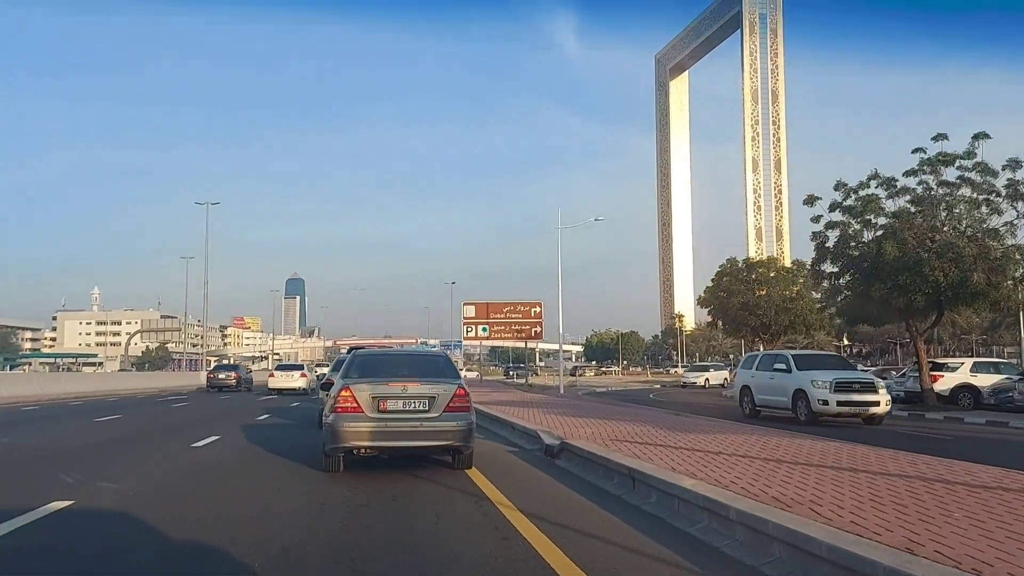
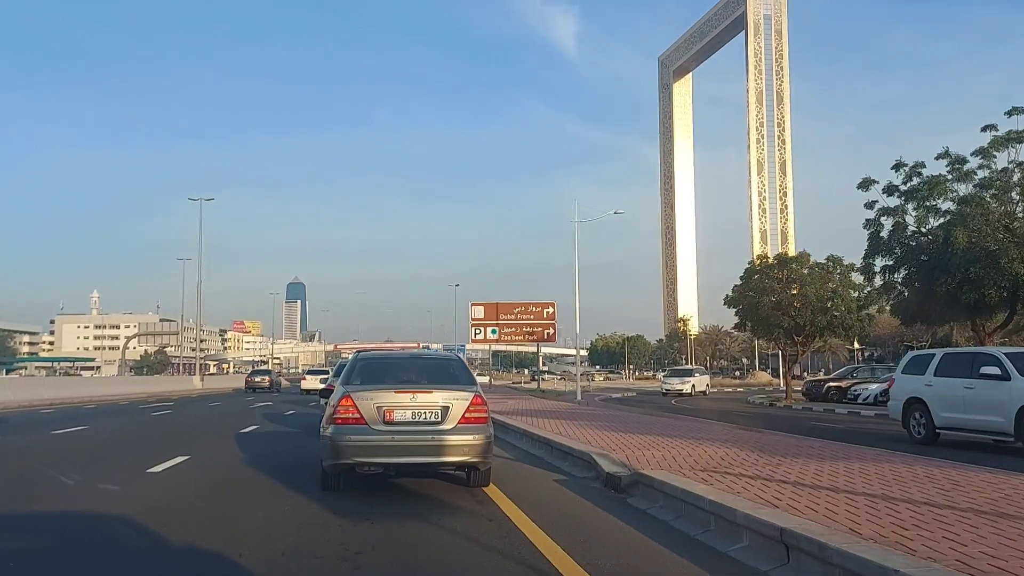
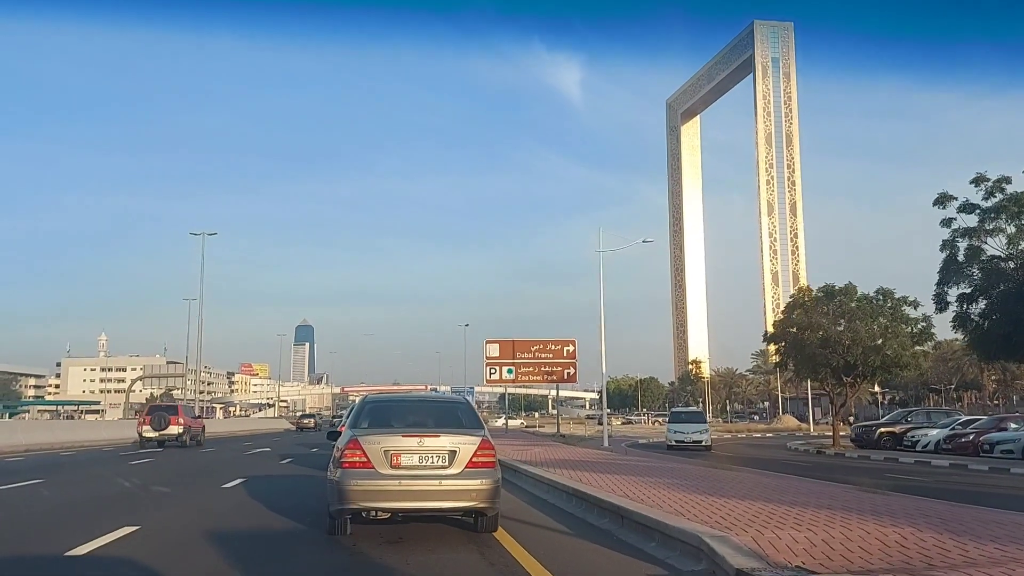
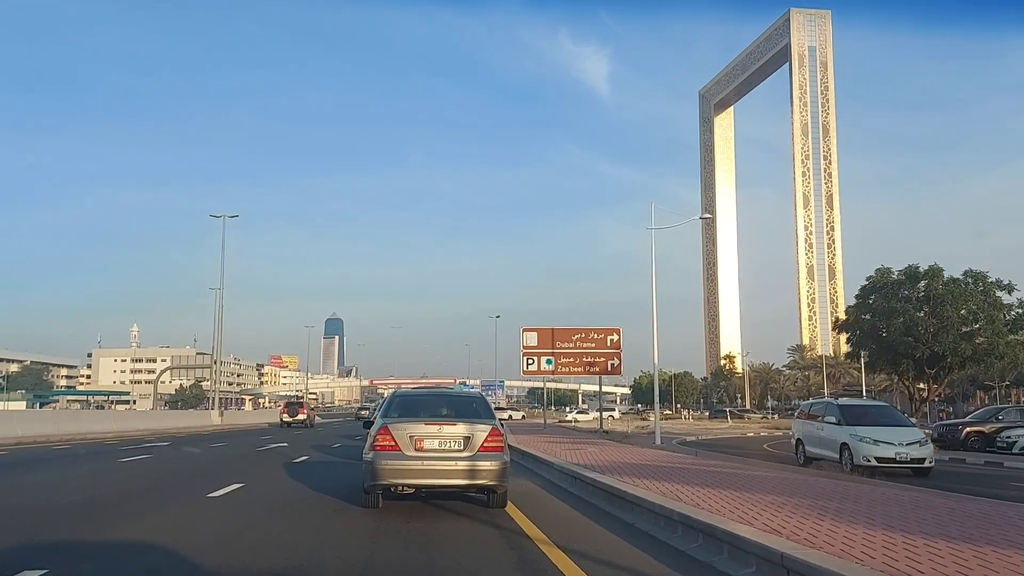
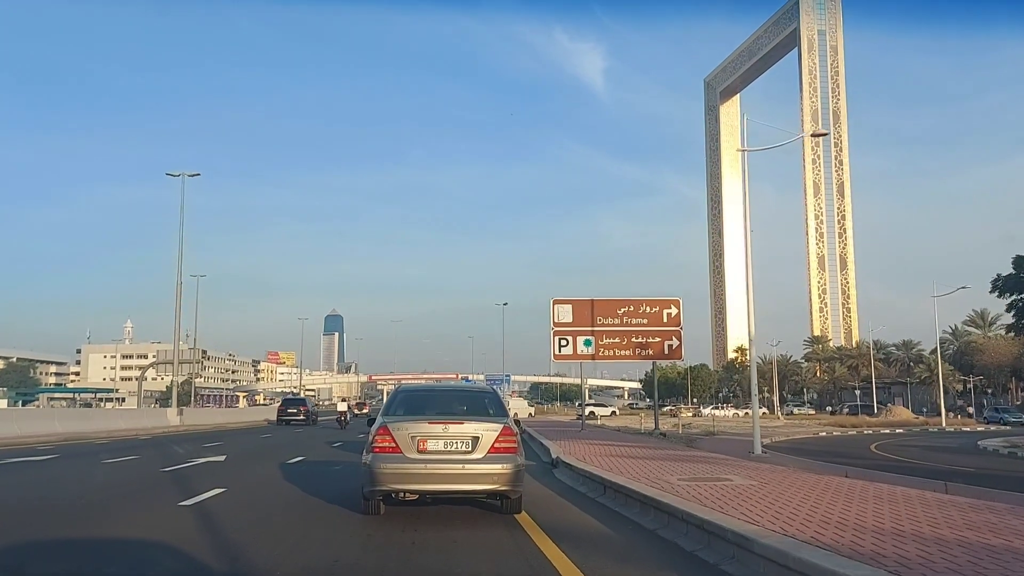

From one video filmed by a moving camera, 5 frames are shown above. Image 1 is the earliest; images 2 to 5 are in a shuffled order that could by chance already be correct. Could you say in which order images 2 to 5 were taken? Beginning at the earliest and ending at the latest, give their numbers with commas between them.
2, 3, 4, 5
